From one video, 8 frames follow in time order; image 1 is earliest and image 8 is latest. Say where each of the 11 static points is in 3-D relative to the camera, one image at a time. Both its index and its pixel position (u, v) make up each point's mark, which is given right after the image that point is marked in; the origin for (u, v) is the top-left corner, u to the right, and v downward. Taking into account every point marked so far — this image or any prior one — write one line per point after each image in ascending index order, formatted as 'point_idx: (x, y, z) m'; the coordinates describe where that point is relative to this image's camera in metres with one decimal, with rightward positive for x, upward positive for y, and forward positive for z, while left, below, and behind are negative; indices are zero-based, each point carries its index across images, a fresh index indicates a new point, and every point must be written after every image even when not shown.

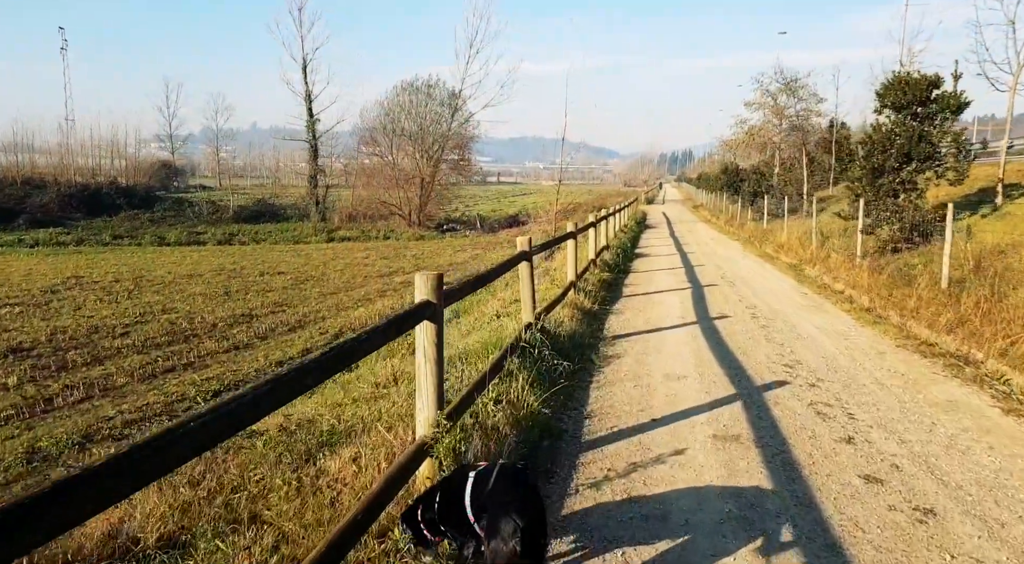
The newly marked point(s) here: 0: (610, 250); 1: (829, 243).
0: (+1.7, +0.6, +12.7) m
1: (+5.6, +0.7, +12.3) m
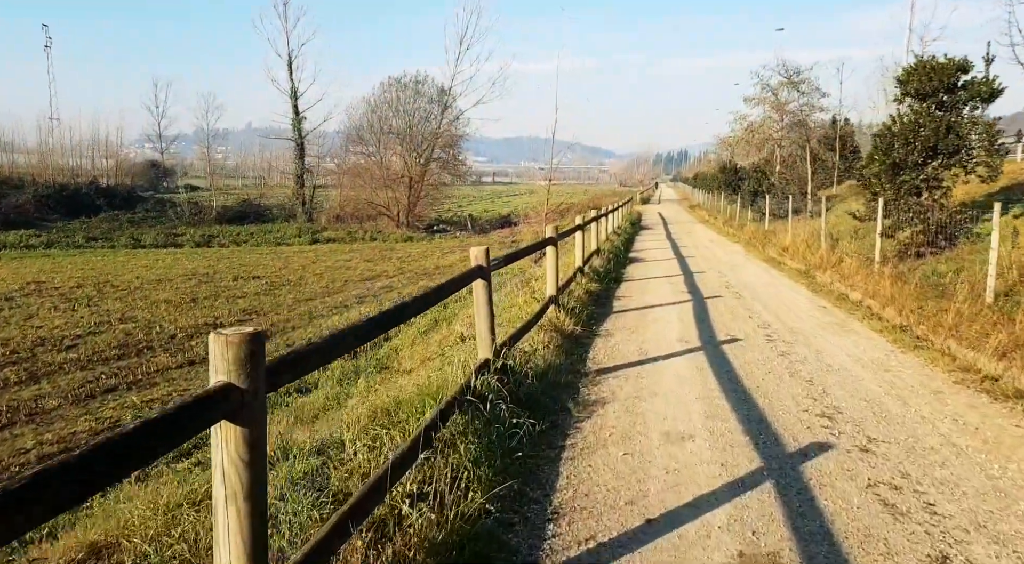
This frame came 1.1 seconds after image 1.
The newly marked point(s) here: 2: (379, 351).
0: (+1.4, +0.4, +11.7) m
1: (+5.3, +0.6, +11.3) m
2: (-1.9, -1.0, +10.0) m
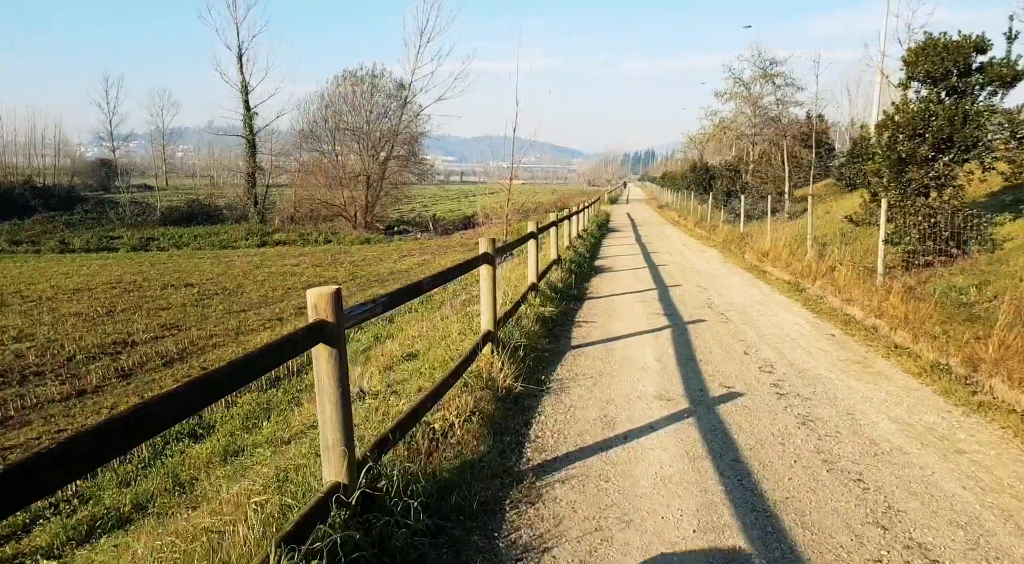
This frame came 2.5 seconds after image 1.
0: (+0.7, +0.3, +10.3) m
1: (+4.5, +0.4, +10.0) m
2: (-2.5, -1.2, +8.5) m
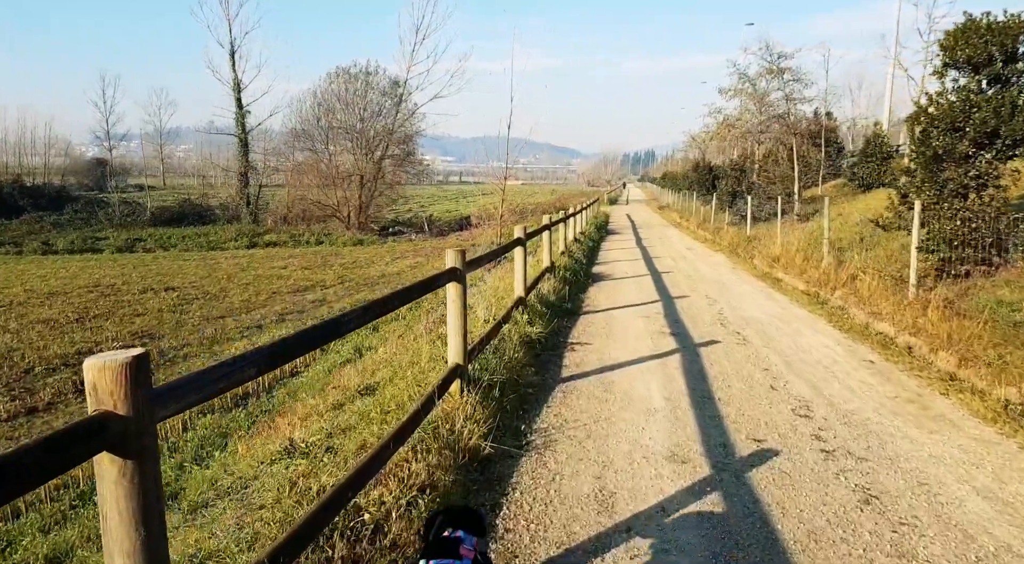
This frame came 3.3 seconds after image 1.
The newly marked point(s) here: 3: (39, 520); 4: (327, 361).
0: (+0.6, +0.2, +9.4) m
1: (+4.4, +0.3, +9.2) m
2: (-2.6, -1.3, +7.7) m
3: (-3.6, -1.8, +5.3) m
4: (-2.5, -1.1, +9.7) m
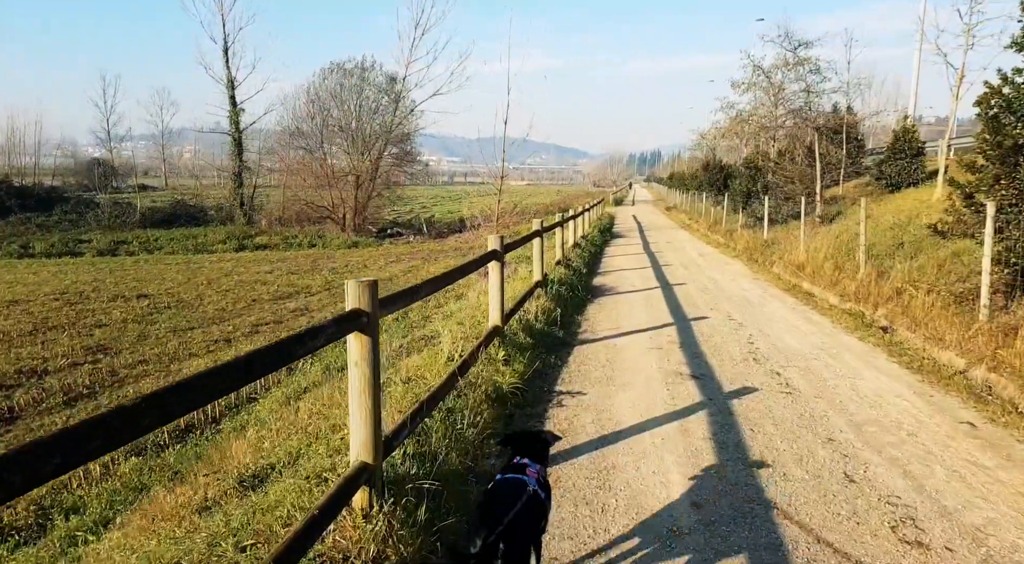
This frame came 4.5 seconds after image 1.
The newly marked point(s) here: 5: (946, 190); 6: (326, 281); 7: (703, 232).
0: (+0.4, 0.0, +8.2) m
1: (+4.3, +0.1, +7.9) m
2: (-2.8, -1.5, +6.4) m
3: (-3.7, -1.9, +4.1) m
4: (-2.6, -1.3, +8.4) m
5: (+7.8, +1.6, +12.6) m
6: (-5.2, 0.0, +19.8) m
7: (+5.2, +1.4, +19.2) m
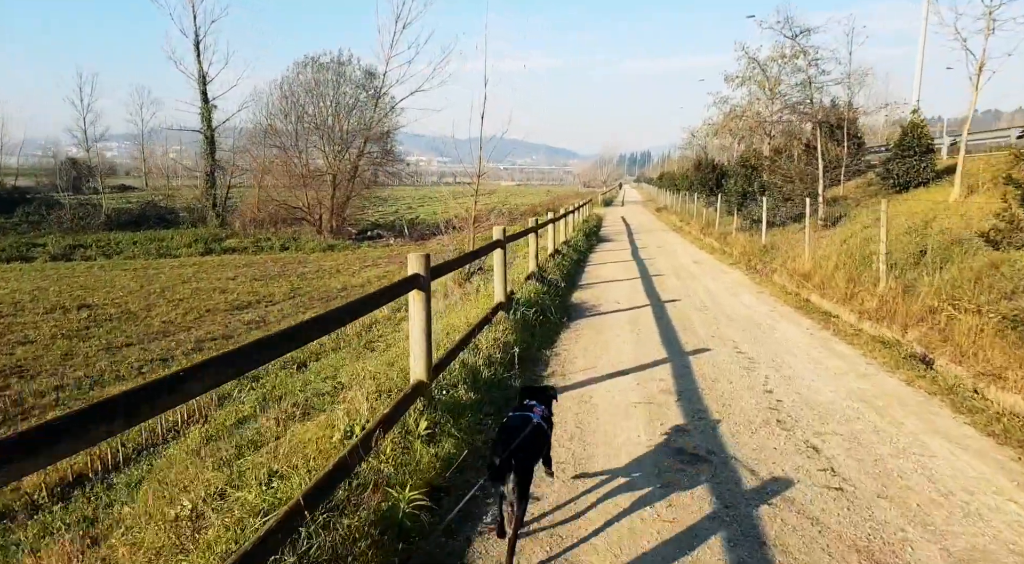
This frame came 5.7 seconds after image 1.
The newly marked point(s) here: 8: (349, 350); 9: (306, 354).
0: (+0.1, -0.2, +6.9) m
1: (+3.9, 0.0, +6.8) m
2: (-3.1, -1.7, +5.1) m
3: (-4.0, -2.1, +2.8) m
4: (-3.0, -1.5, +7.1) m
5: (+7.3, +1.5, +11.4) m
6: (-5.8, -0.2, +18.5) m
7: (+4.6, +1.2, +18.1) m
8: (-2.2, -0.9, +9.3) m
9: (-2.9, -1.0, +10.0) m
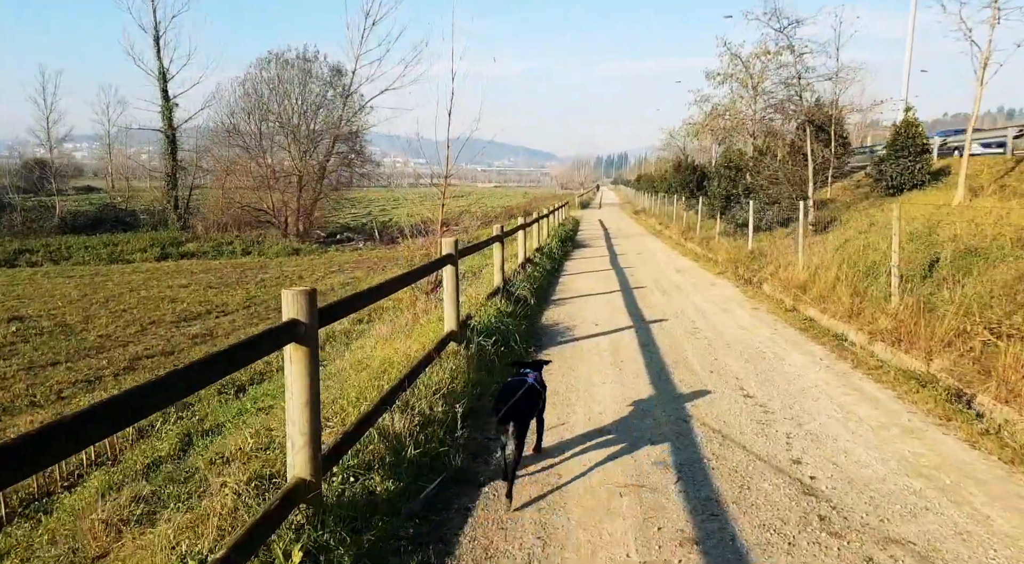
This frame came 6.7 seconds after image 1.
0: (-0.2, -0.3, +5.9) m
1: (+3.6, -0.2, +5.9) m
2: (-3.4, -1.8, +4.0) m
3: (-4.2, -2.3, +1.6) m
4: (-3.3, -1.6, +6.0) m
5: (+6.8, +1.3, +10.6) m
6: (-6.5, -0.4, +17.3) m
7: (+4.0, +1.0, +17.2) m
8: (-2.6, -1.0, +8.2) m
9: (-3.3, -1.2, +8.9) m
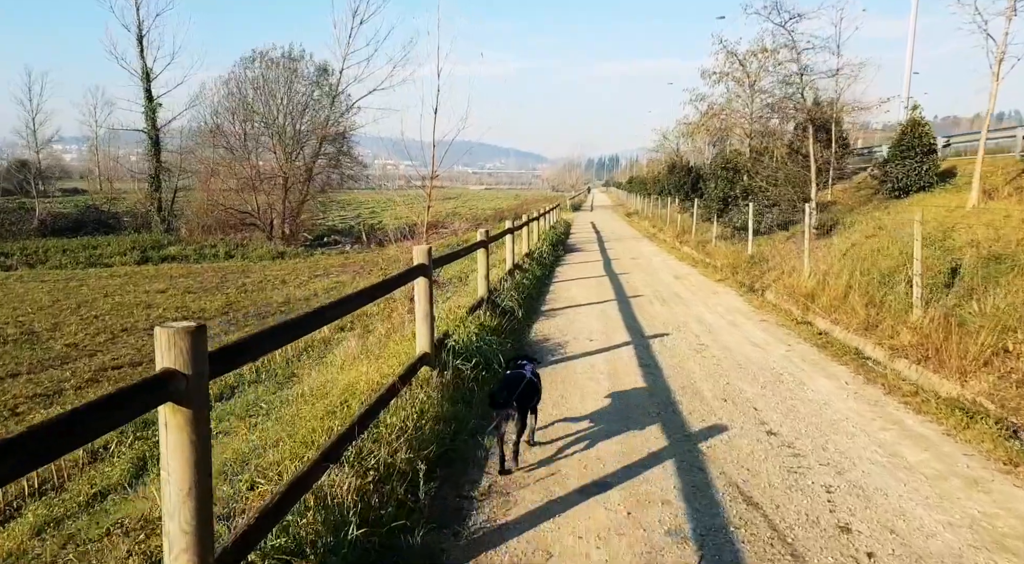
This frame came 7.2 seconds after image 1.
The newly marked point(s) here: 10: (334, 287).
0: (-0.4, -0.4, +5.3) m
1: (+3.5, -0.3, +5.3) m
2: (-3.5, -1.9, +3.4) m
3: (-4.3, -2.3, +1.0) m
4: (-3.4, -1.7, +5.4) m
5: (+6.7, +1.2, +10.1) m
6: (-6.7, -0.5, +16.6) m
7: (+3.7, +0.9, +16.7) m
8: (-2.7, -1.1, +7.6) m
9: (-3.4, -1.3, +8.2) m
10: (-4.8, -0.2, +18.9) m
